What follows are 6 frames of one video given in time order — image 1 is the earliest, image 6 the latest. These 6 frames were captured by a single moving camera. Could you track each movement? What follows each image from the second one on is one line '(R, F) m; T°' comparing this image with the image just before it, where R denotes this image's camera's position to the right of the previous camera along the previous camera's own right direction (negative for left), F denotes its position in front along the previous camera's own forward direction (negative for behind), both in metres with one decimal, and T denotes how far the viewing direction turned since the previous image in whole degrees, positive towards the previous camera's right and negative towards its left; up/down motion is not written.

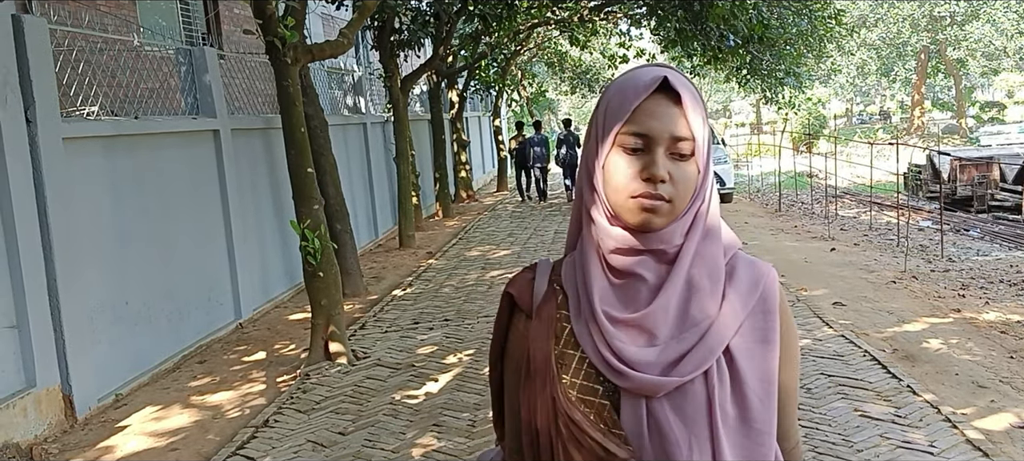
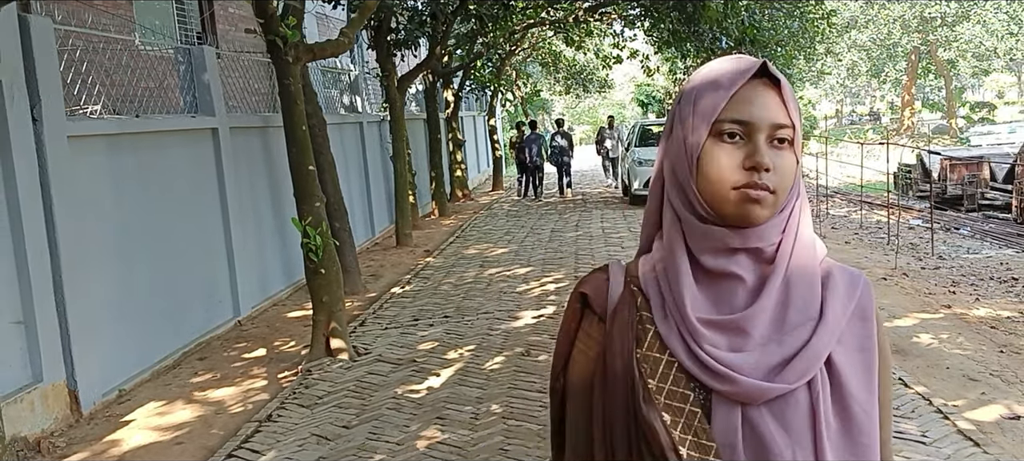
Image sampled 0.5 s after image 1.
(0.0, -0.1) m; +1°
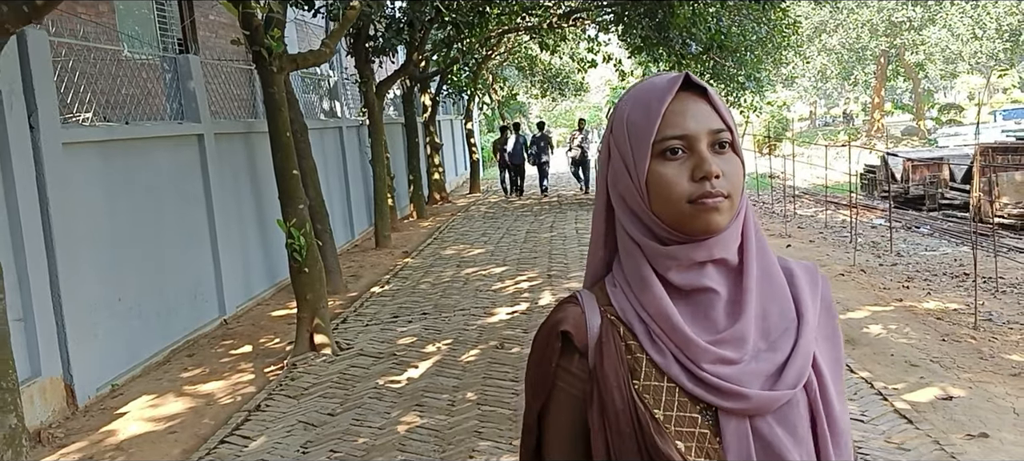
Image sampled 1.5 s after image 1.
(0.0, -0.3) m; +1°
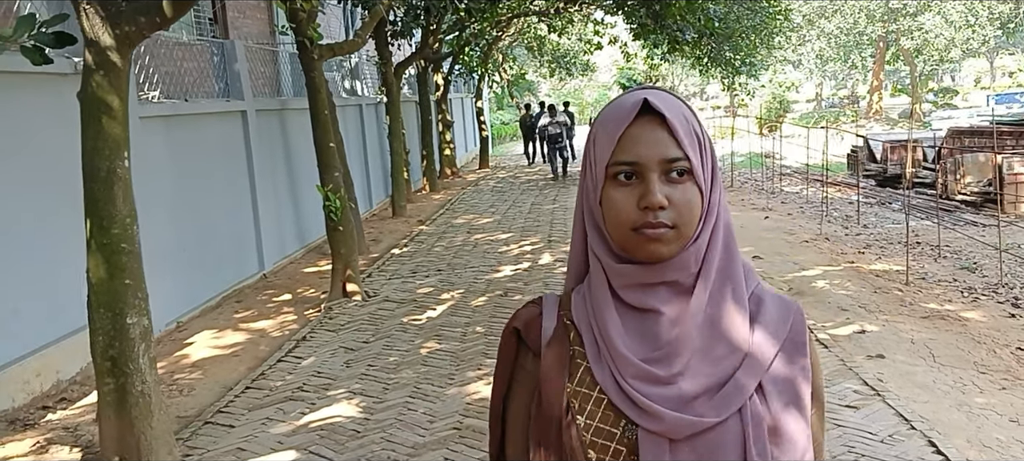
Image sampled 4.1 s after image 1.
(0.0, -1.0) m; -1°
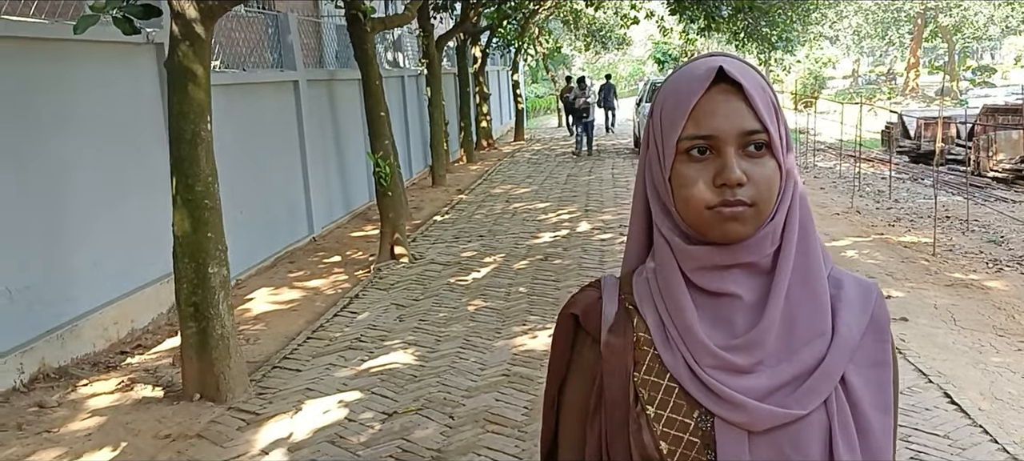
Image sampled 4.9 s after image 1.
(-0.1, -0.3) m; -2°
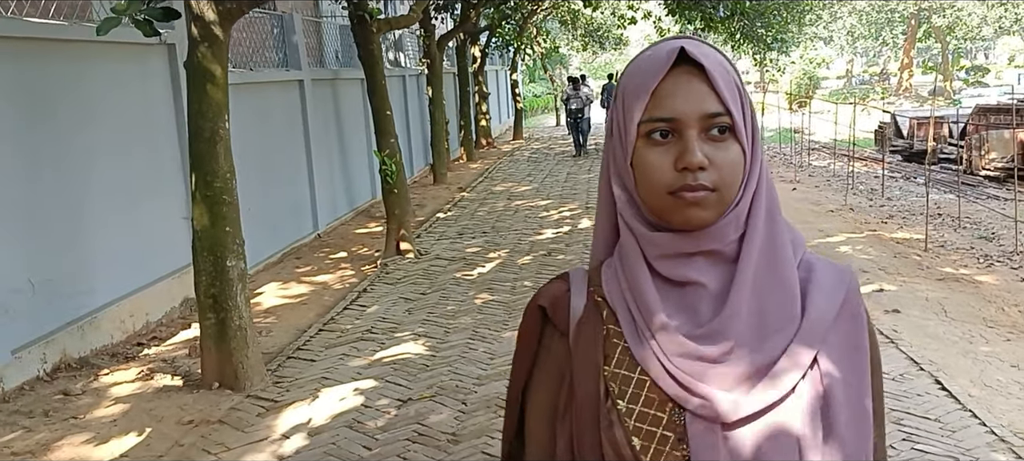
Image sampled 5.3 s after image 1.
(-0.1, -0.2) m; 0°
